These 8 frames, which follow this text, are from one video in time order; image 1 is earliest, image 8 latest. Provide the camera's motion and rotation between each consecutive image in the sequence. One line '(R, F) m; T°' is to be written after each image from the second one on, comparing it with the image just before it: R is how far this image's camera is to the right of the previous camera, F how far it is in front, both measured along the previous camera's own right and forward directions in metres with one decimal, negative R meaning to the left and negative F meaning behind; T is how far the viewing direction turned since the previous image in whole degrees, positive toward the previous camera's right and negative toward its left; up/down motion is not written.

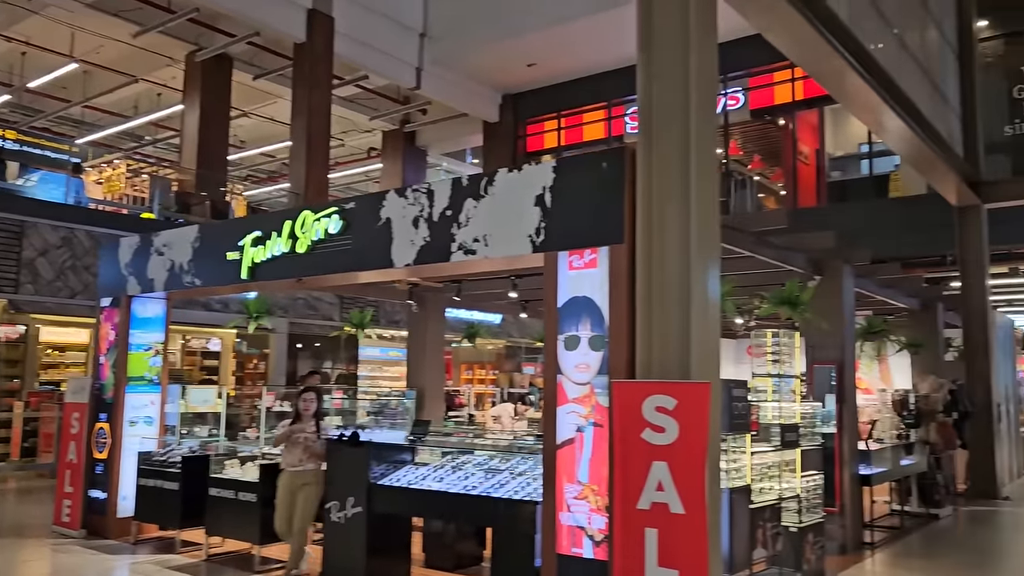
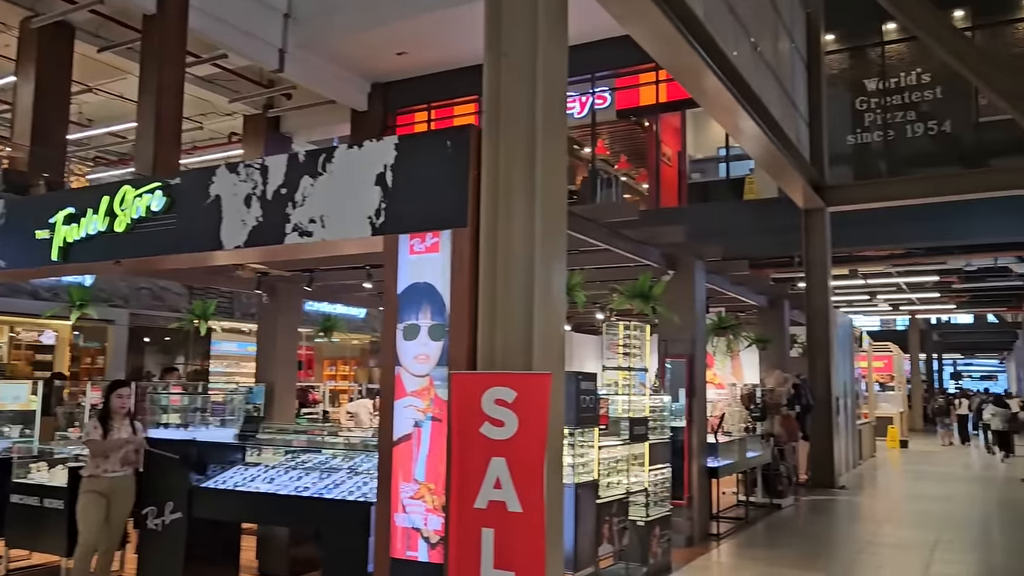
(+0.2, +0.2) m; +9°
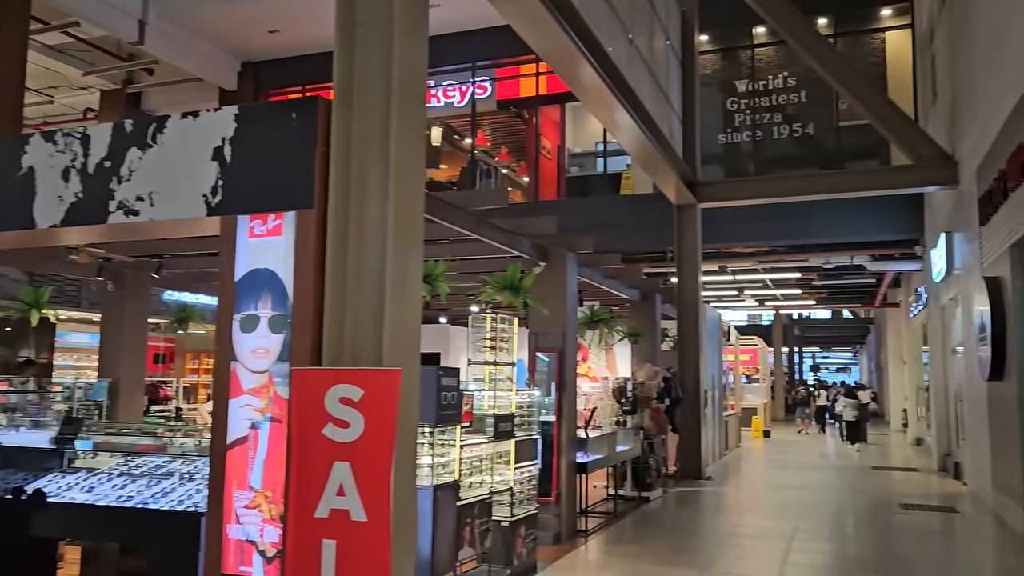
(+0.1, +0.2) m; +8°
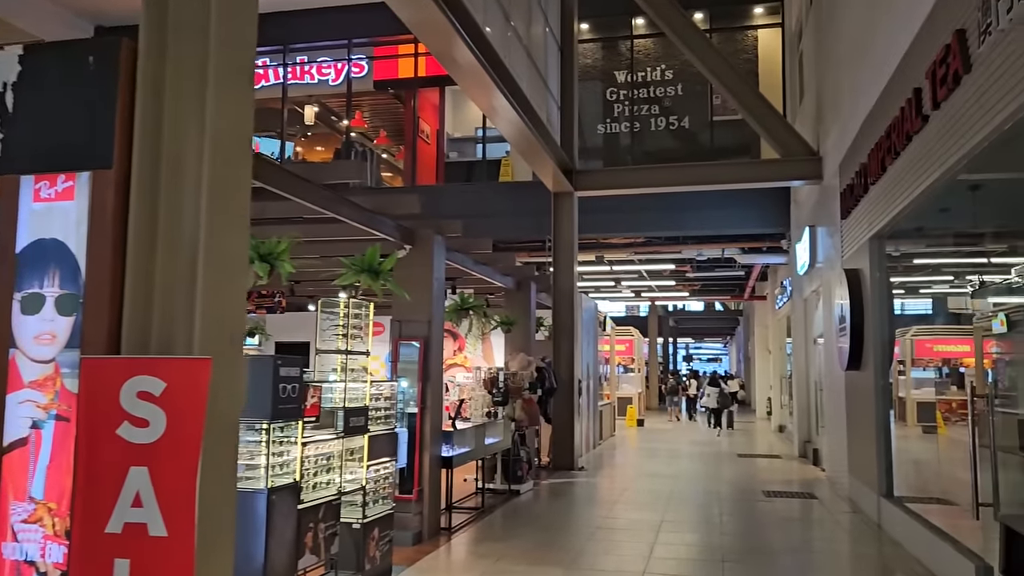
(+0.1, +0.3) m; +8°
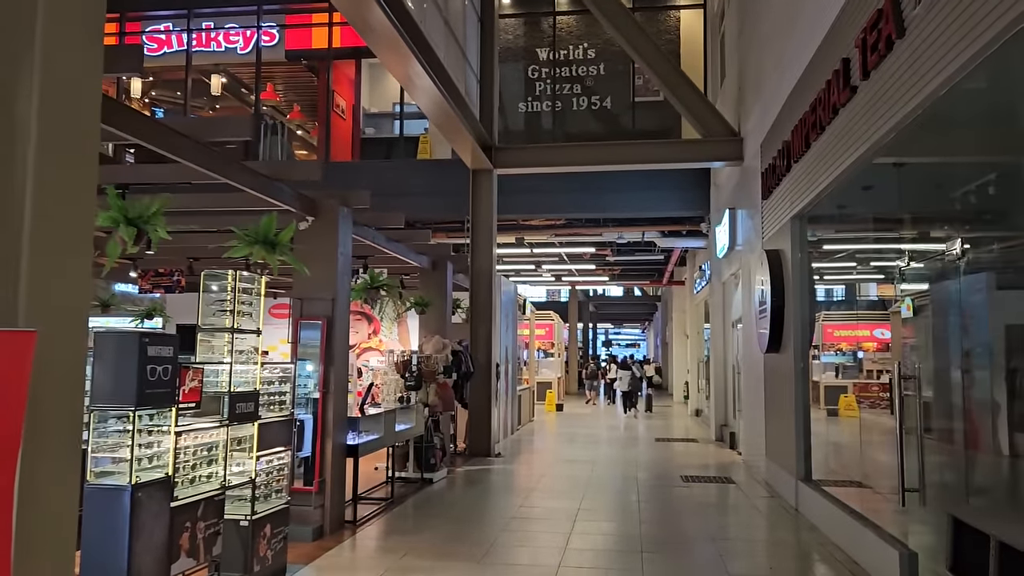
(+0.1, +0.3) m; +5°
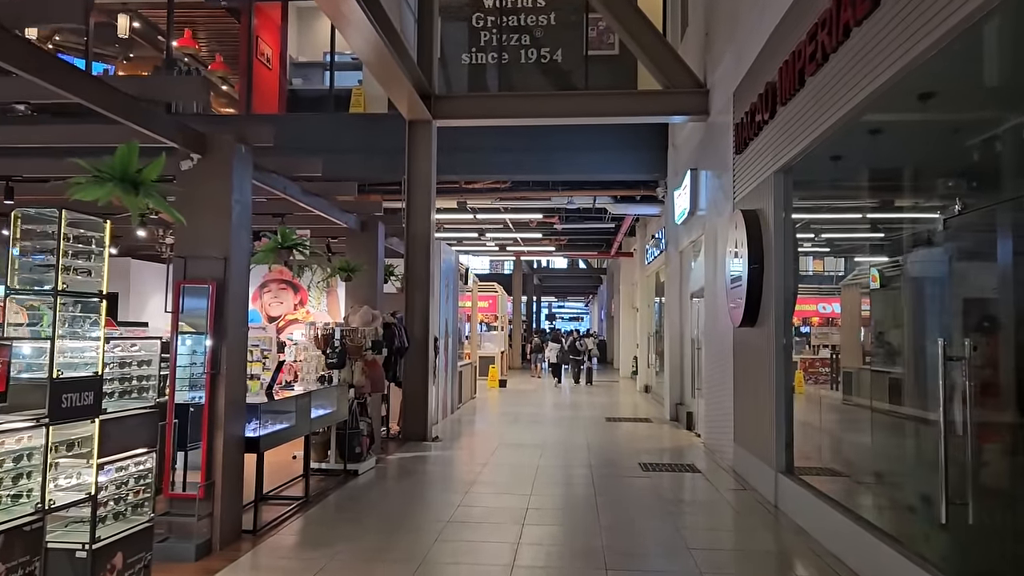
(0.0, +0.9) m; +4°
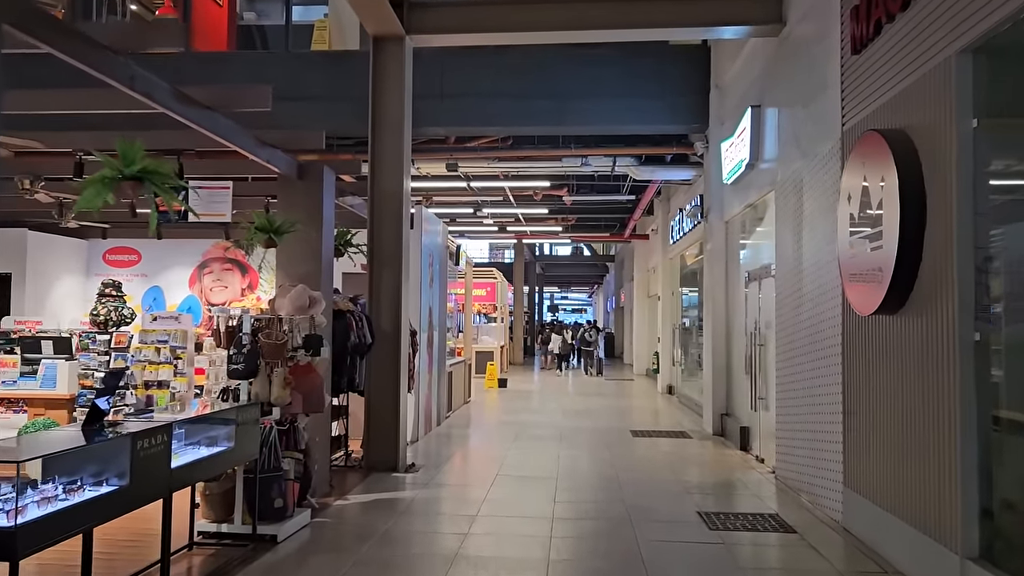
(0.0, +2.1) m; 0°
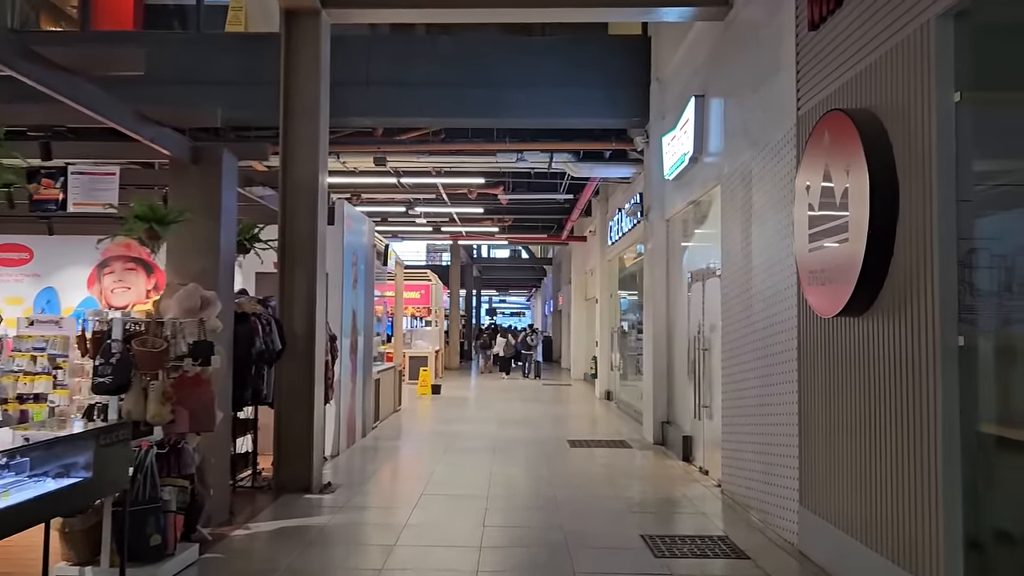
(+0.1, +0.5) m; +4°
